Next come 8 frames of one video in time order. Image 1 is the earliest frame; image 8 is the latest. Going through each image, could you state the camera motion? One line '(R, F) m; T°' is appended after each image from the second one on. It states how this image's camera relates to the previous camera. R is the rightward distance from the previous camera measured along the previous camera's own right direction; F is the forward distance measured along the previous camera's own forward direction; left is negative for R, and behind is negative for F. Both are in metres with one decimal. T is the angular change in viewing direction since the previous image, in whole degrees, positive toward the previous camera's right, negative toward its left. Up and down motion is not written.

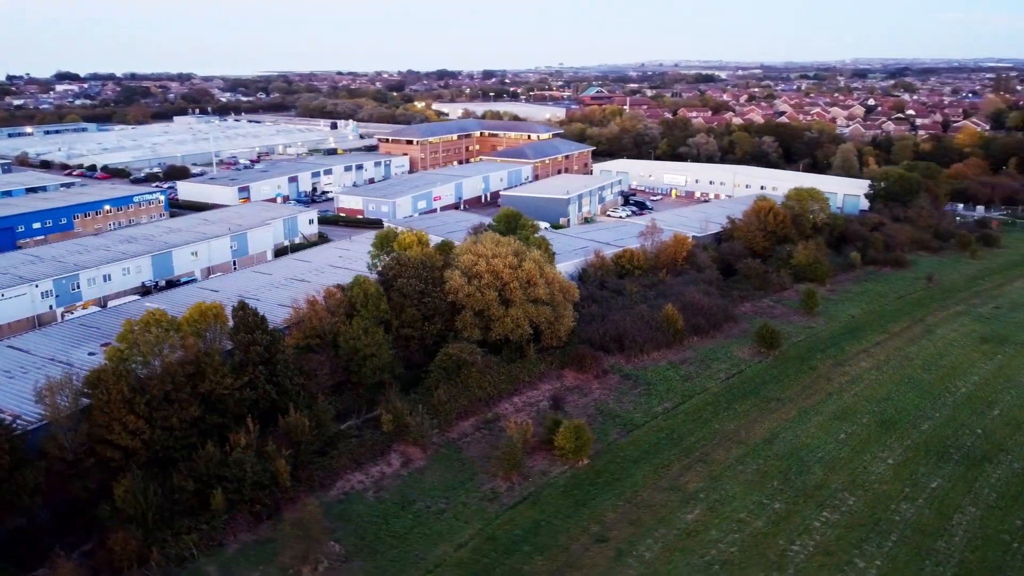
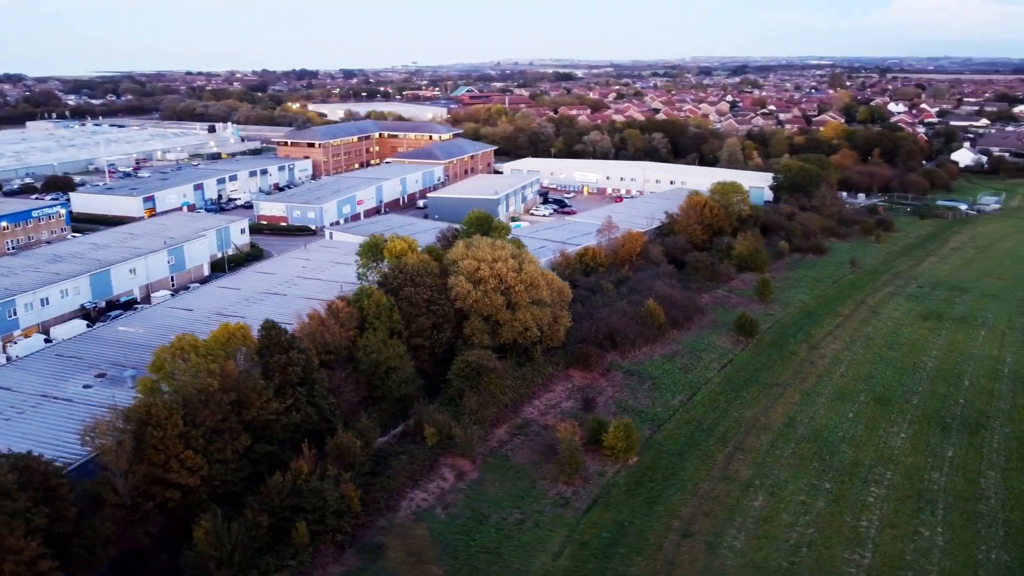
(-2.4, +0.3) m; +10°
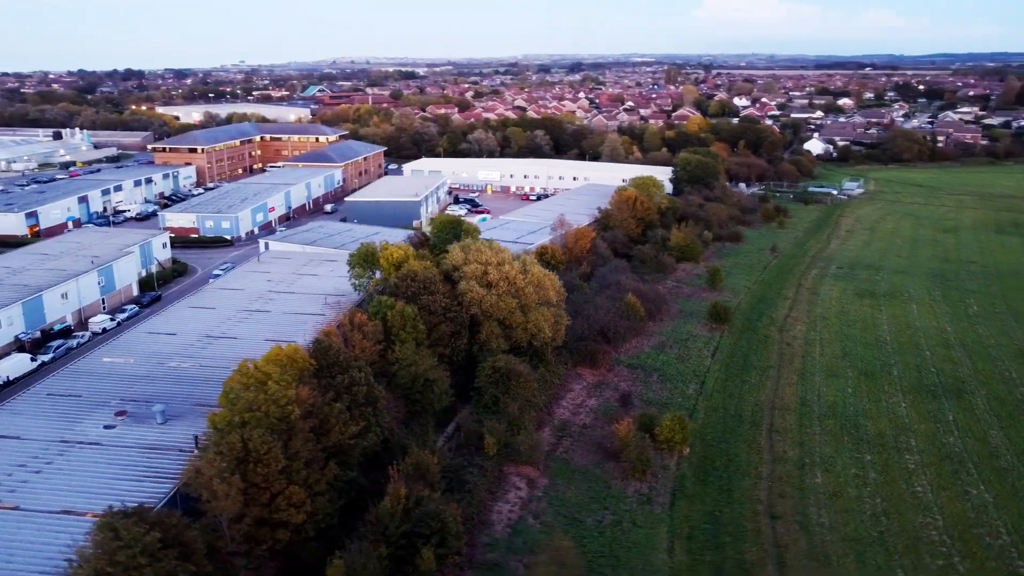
(-2.7, +0.4) m; +11°
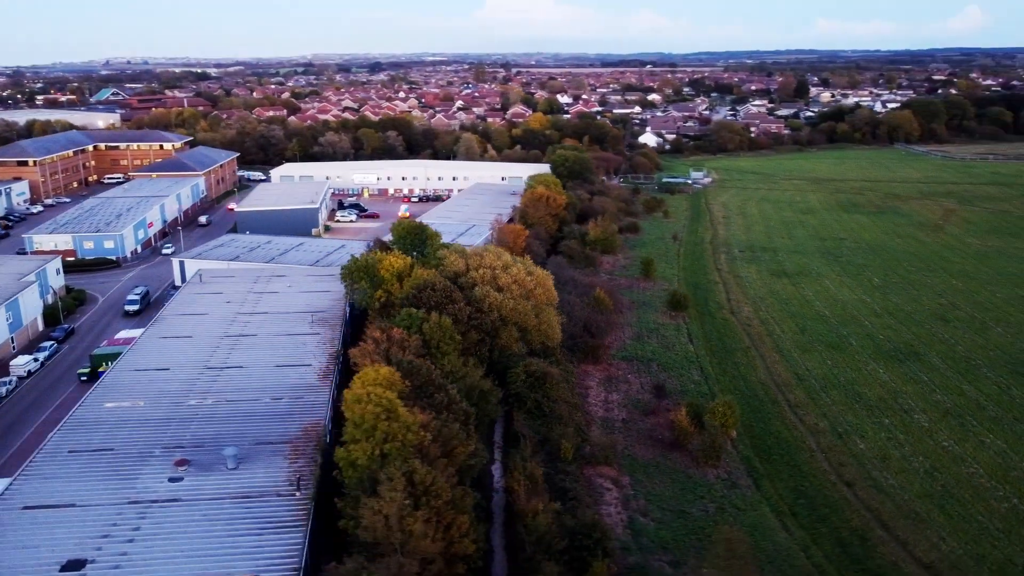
(-3.3, +0.6) m; +14°
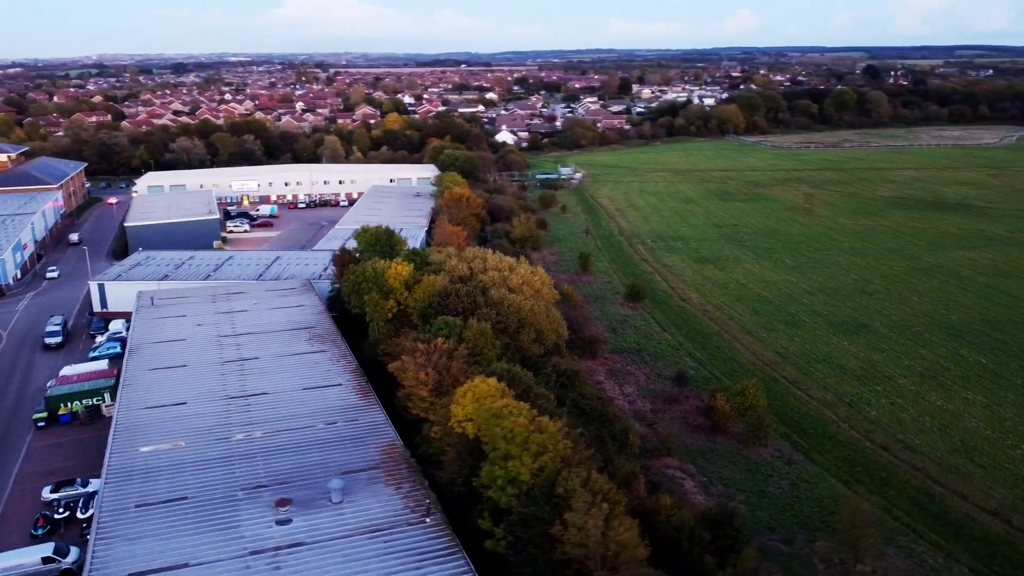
(-3.0, +0.5) m; +12°
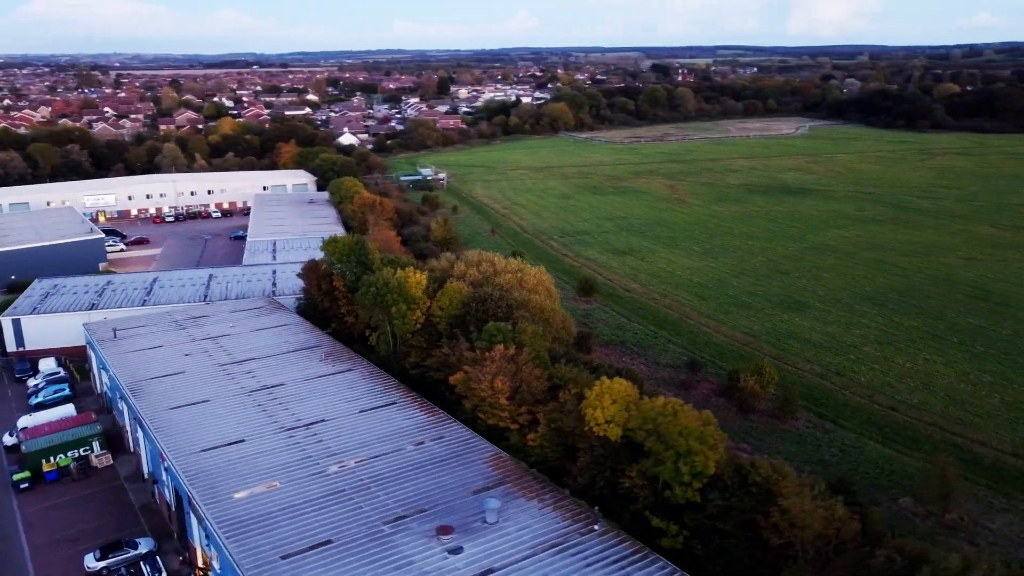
(-3.2, +0.5) m; +14°
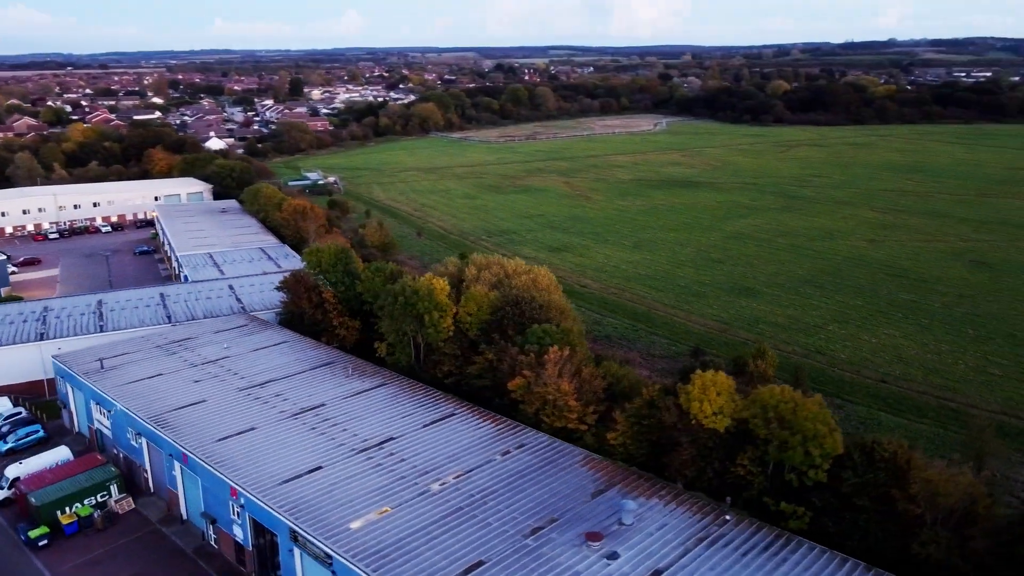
(-2.6, +0.4) m; +11°
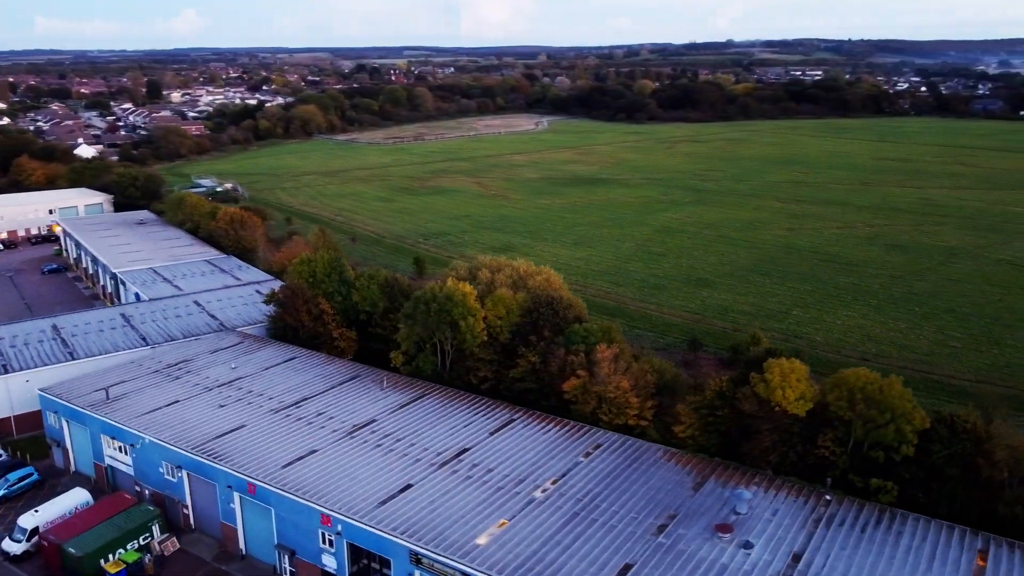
(-2.3, +0.3) m; +10°
